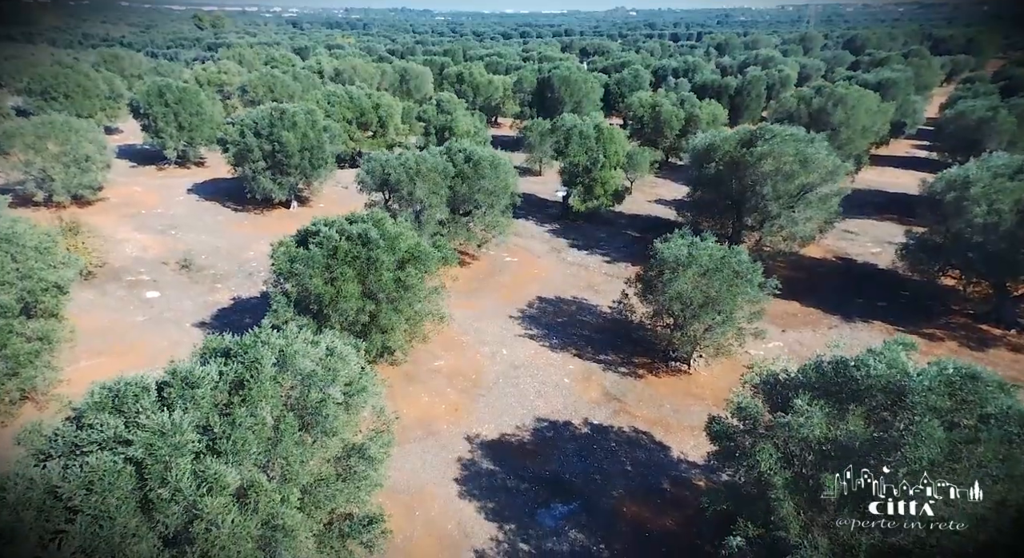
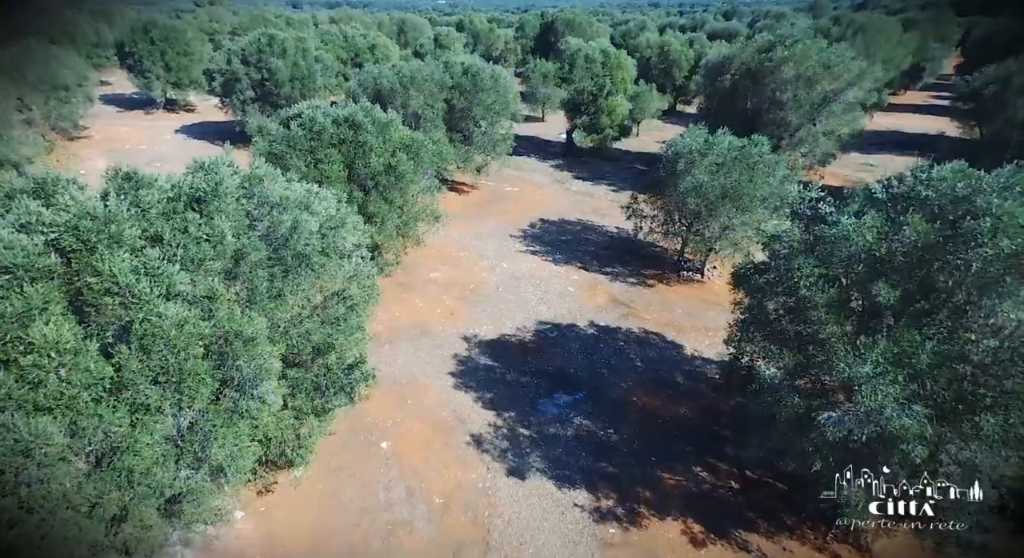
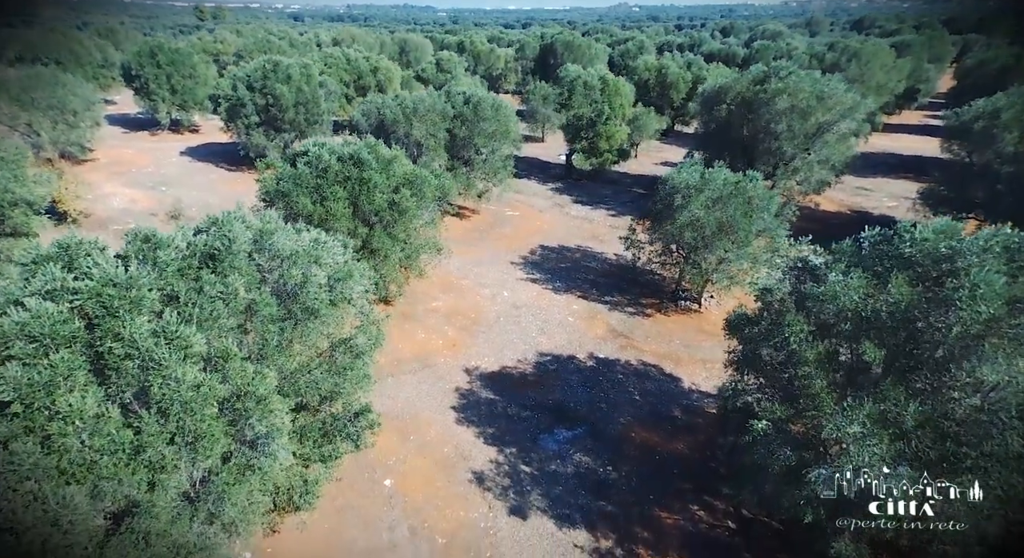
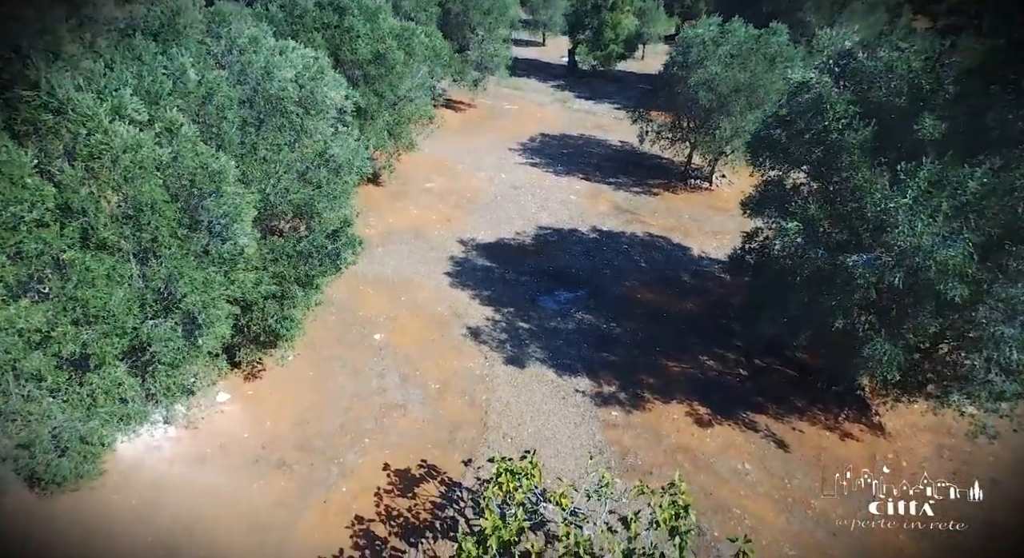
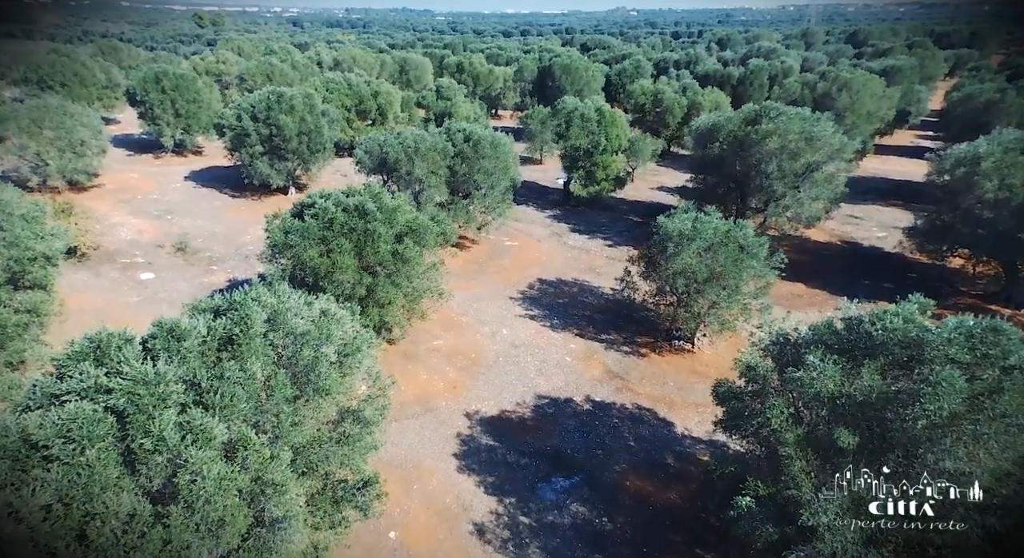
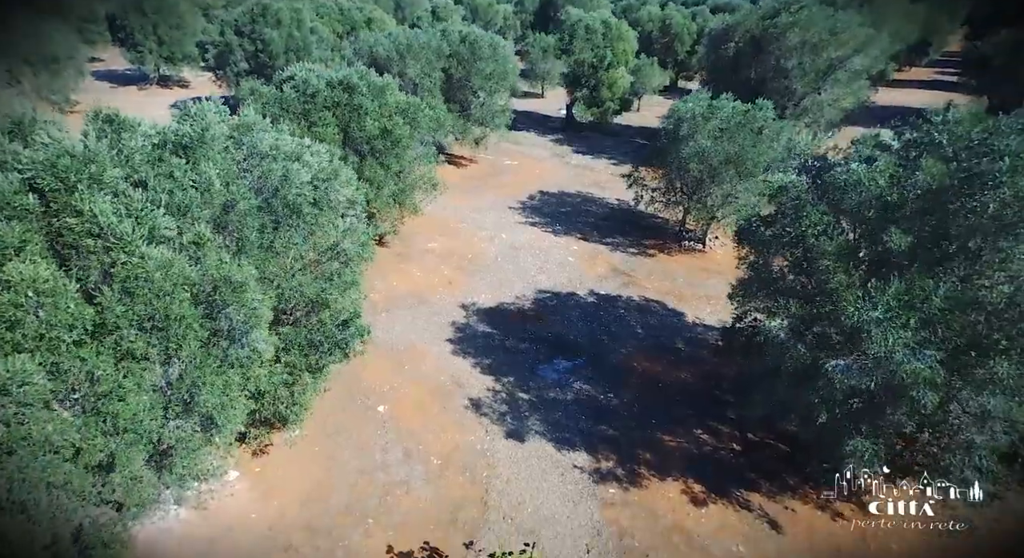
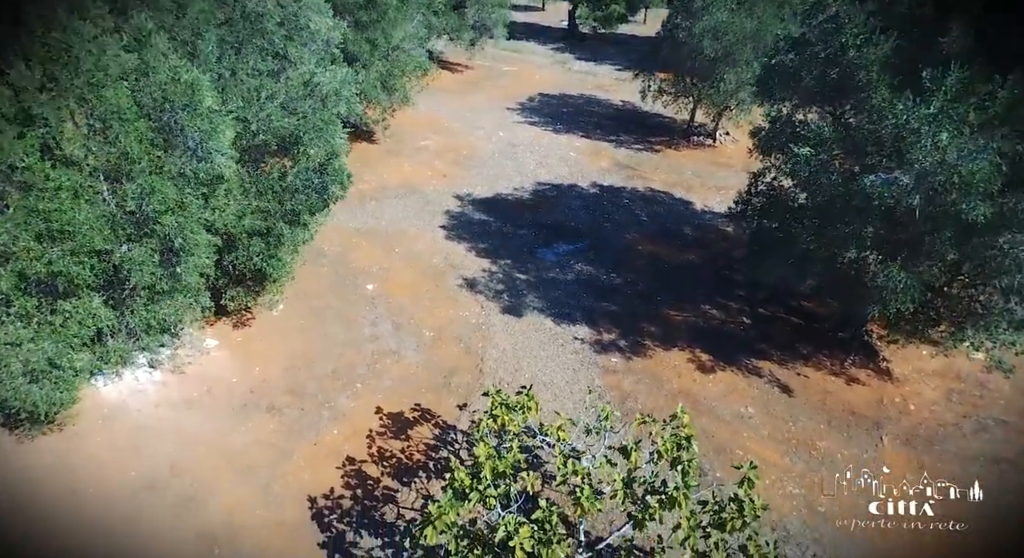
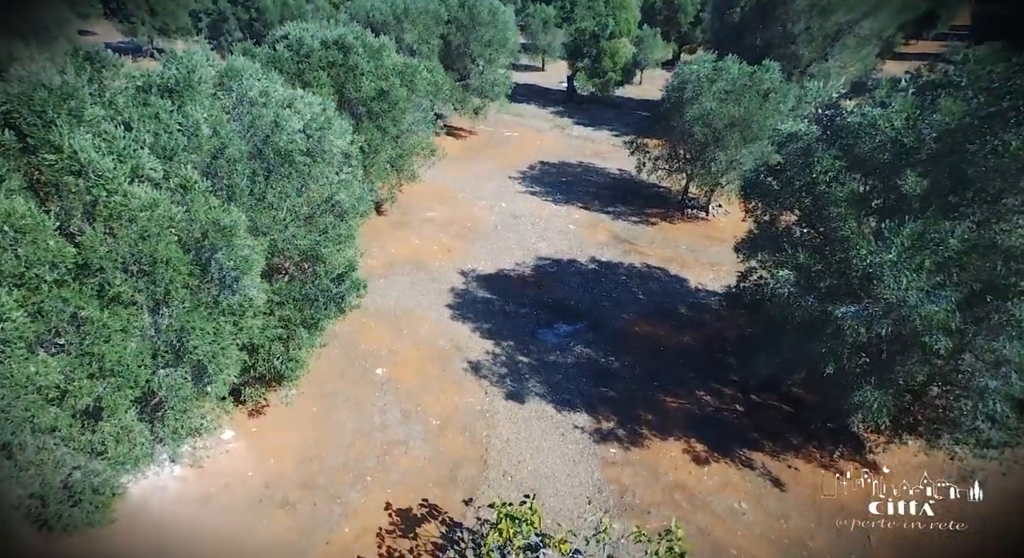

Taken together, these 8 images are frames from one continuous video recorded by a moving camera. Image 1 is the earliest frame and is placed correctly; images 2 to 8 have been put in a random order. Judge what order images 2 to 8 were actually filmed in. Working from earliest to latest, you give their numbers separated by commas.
5, 3, 2, 6, 8, 4, 7
